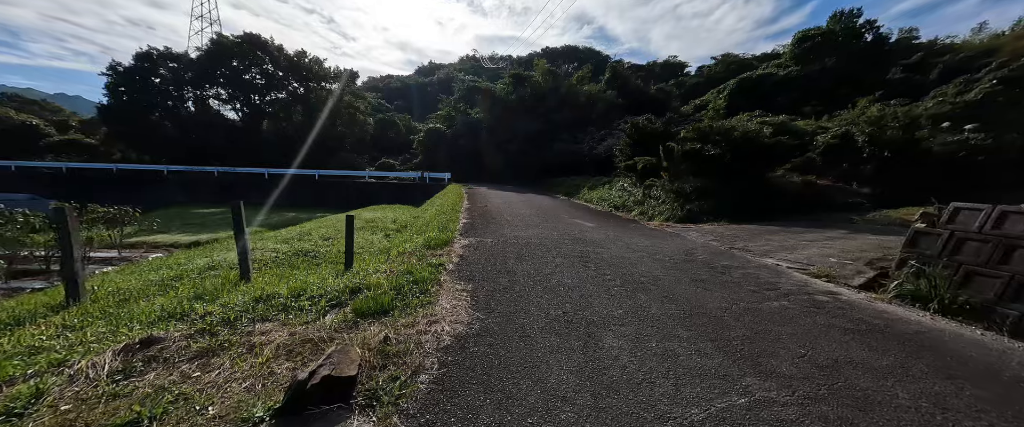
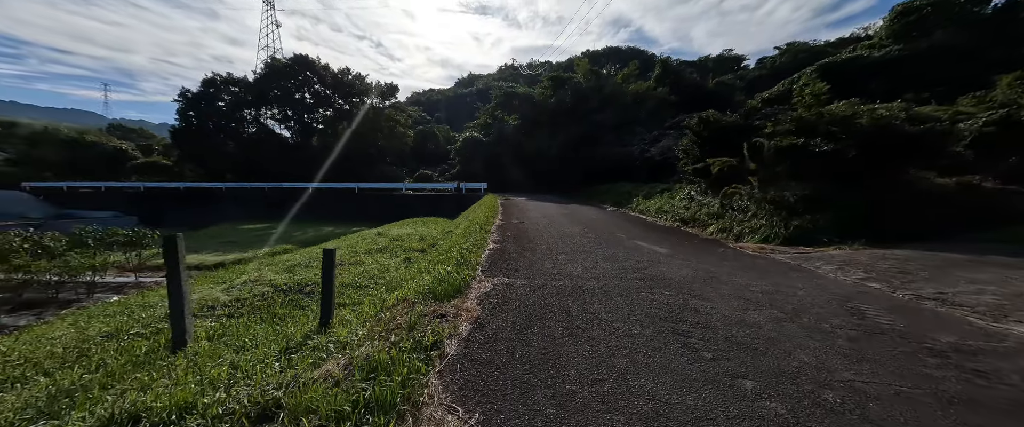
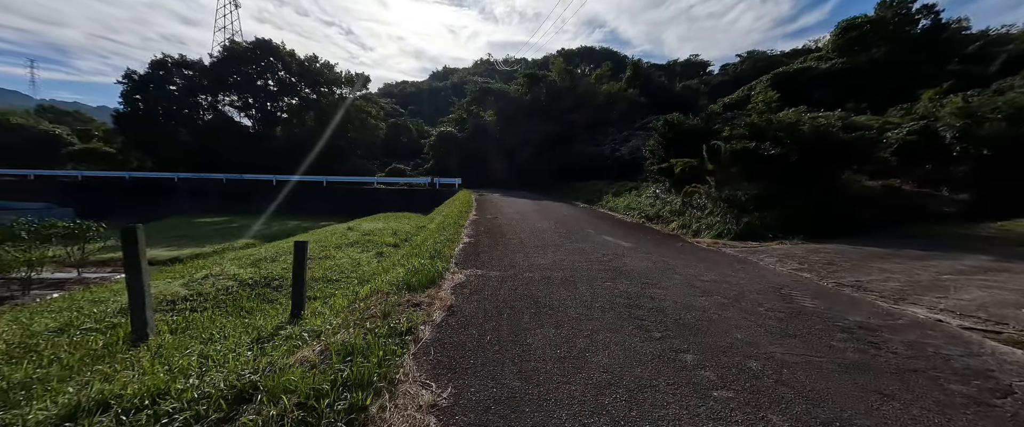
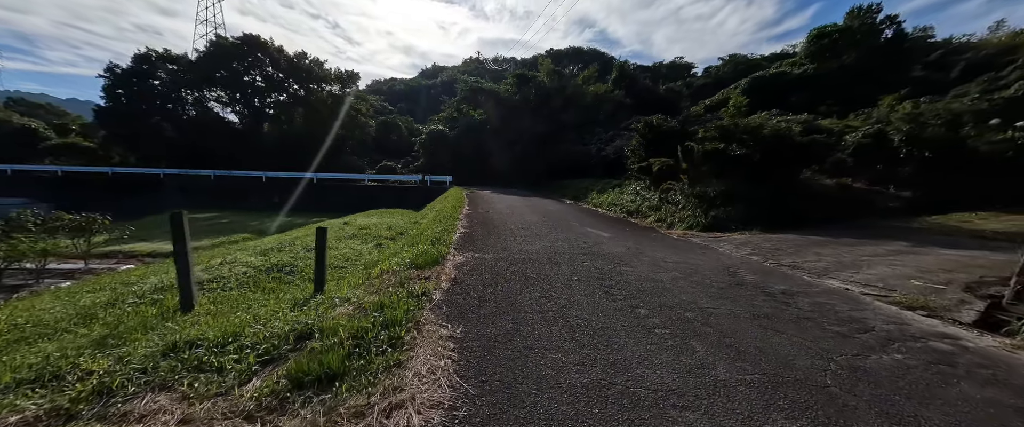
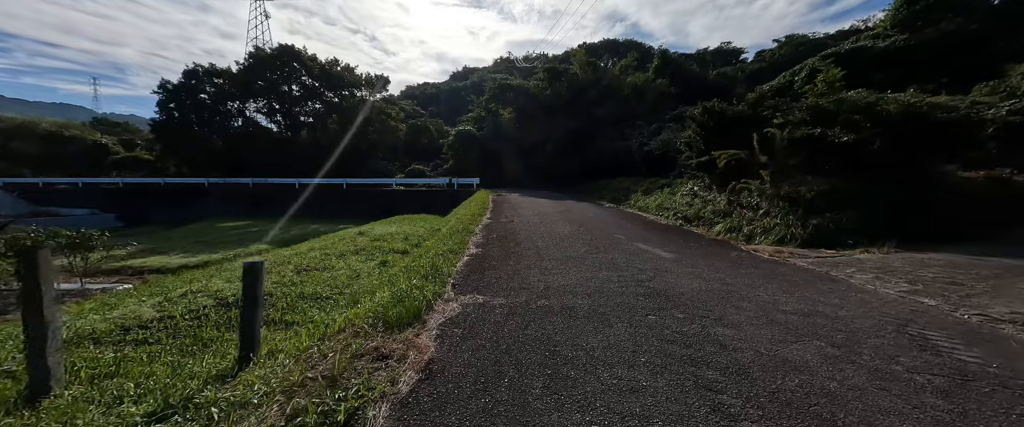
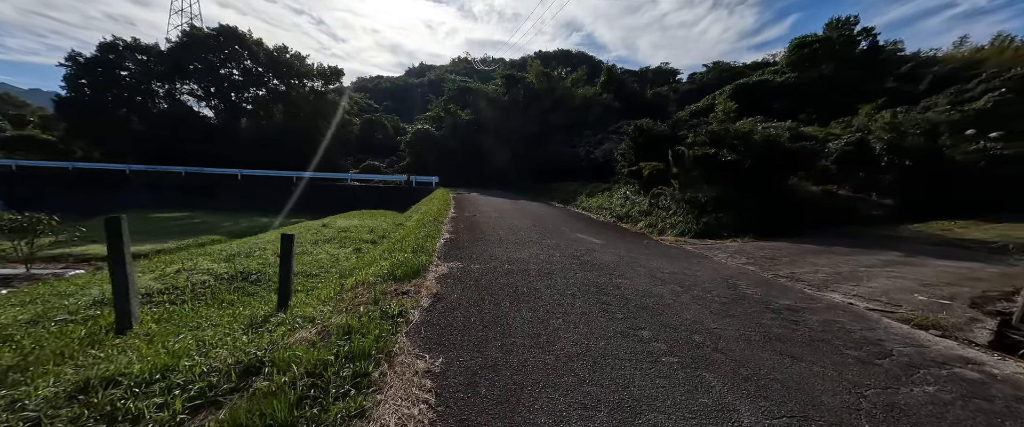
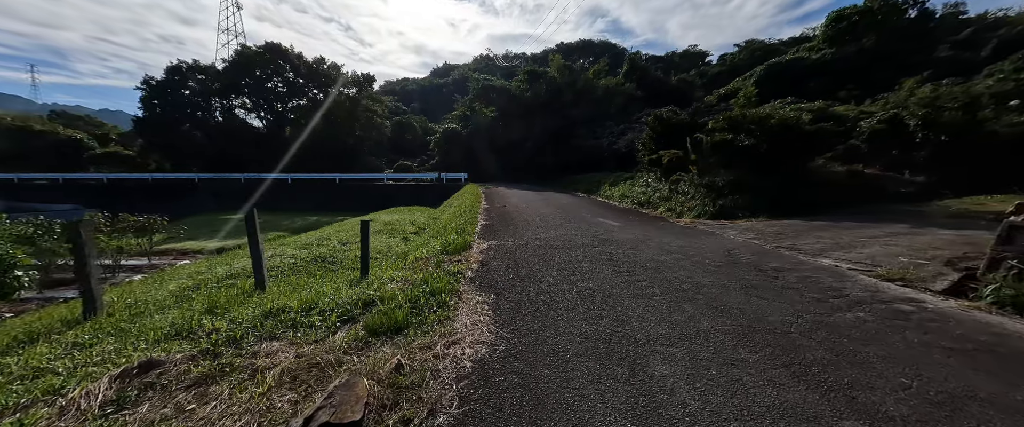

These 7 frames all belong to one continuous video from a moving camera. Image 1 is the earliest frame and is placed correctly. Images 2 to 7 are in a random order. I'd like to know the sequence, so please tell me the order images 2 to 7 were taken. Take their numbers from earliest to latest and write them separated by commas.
7, 4, 6, 3, 2, 5
